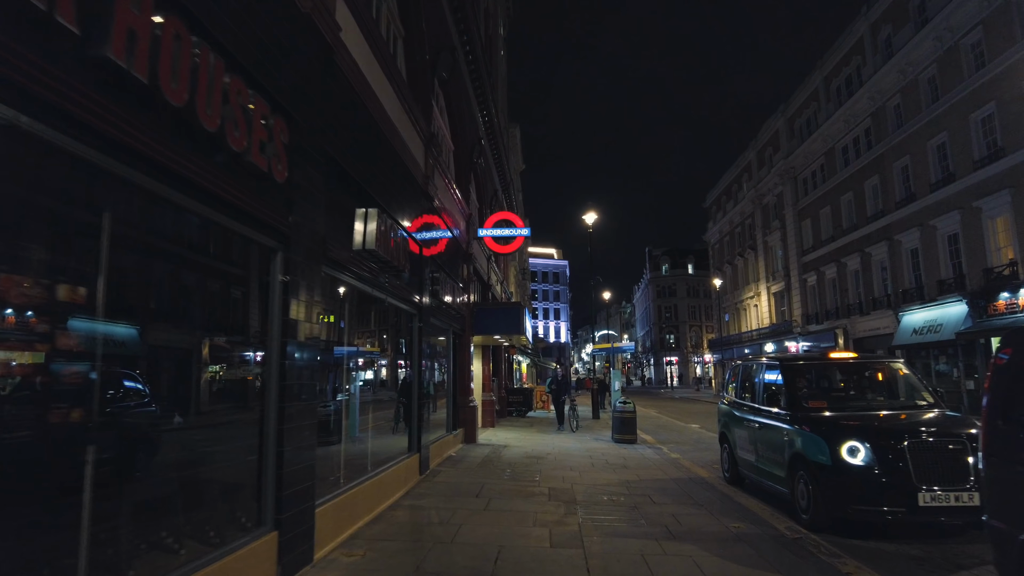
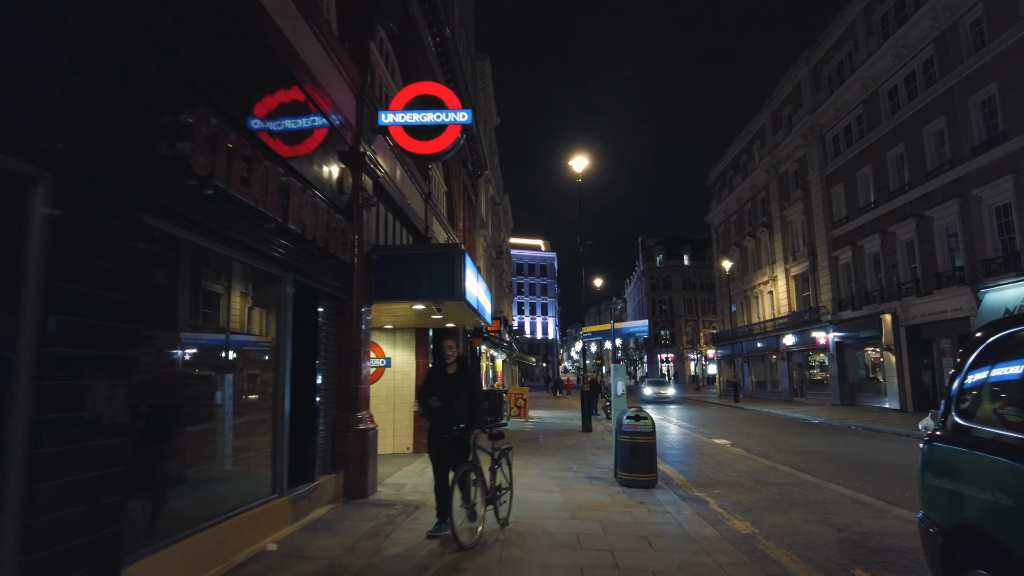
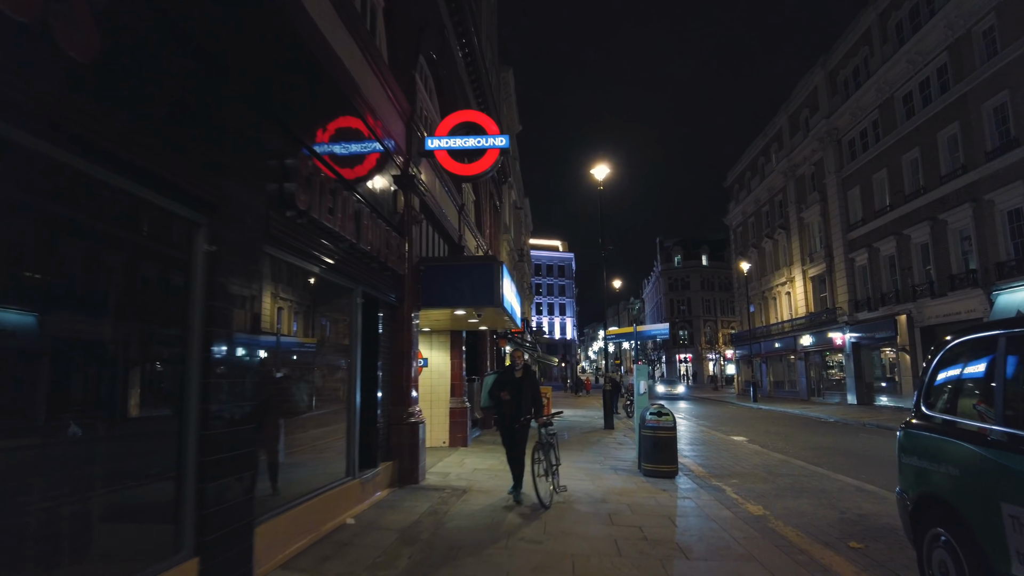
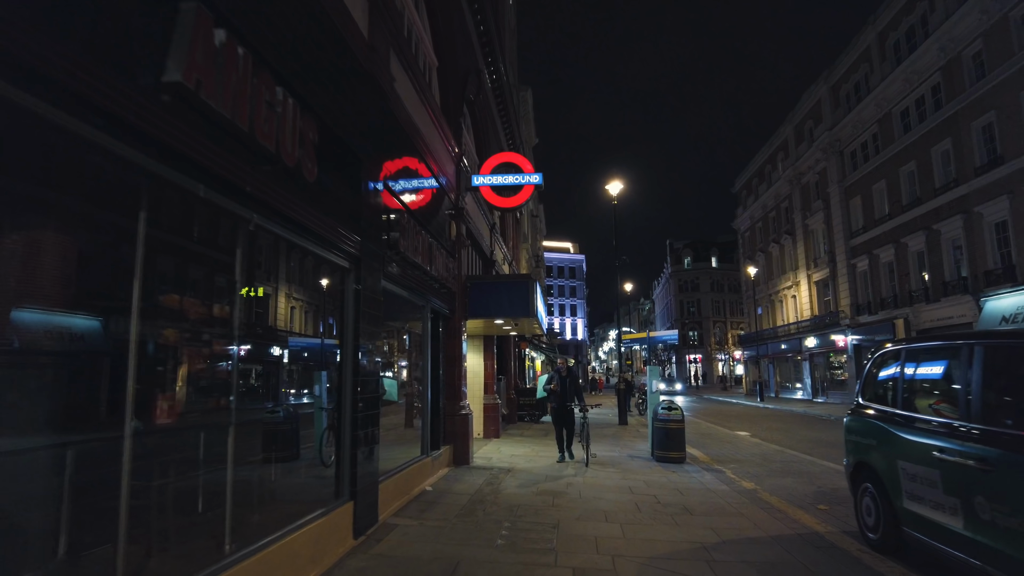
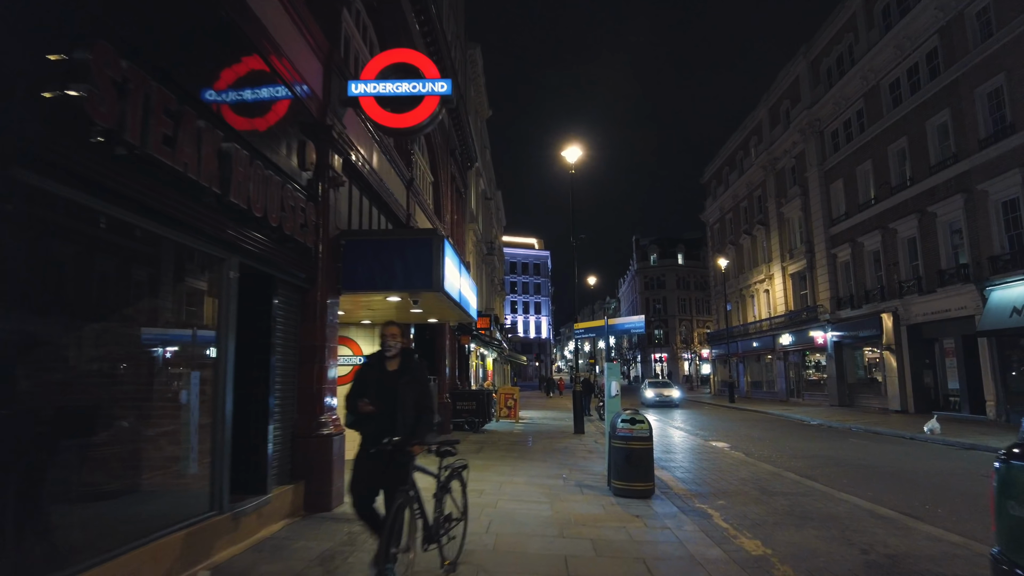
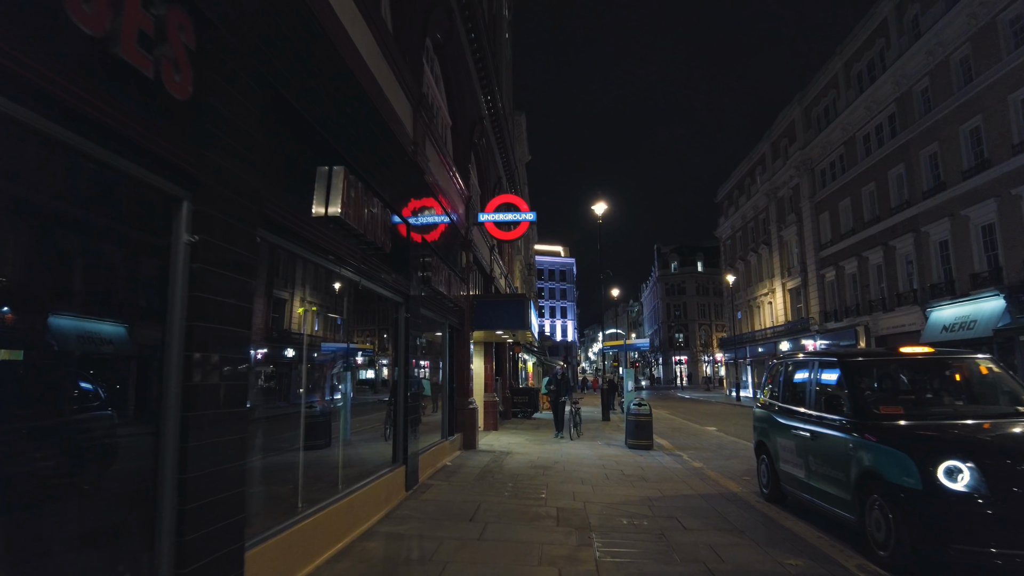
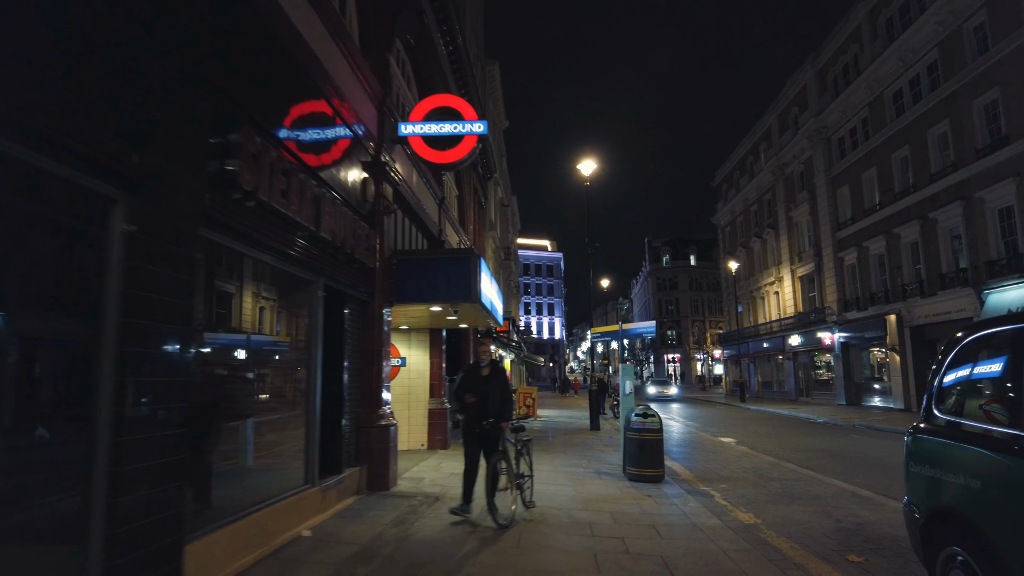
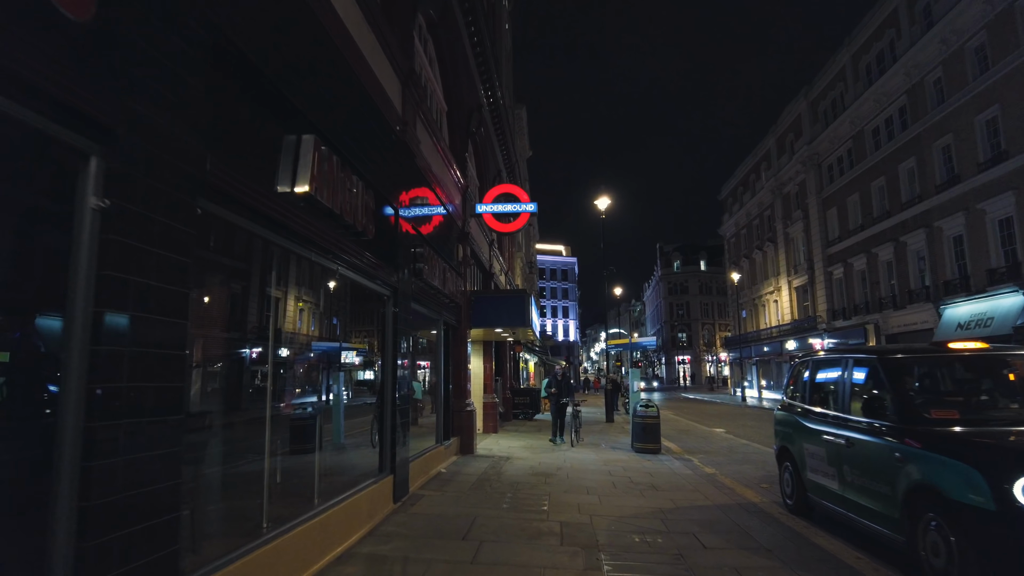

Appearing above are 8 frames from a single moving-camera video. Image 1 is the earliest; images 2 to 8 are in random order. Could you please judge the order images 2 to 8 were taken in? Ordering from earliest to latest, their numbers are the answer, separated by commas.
6, 8, 4, 3, 7, 2, 5
